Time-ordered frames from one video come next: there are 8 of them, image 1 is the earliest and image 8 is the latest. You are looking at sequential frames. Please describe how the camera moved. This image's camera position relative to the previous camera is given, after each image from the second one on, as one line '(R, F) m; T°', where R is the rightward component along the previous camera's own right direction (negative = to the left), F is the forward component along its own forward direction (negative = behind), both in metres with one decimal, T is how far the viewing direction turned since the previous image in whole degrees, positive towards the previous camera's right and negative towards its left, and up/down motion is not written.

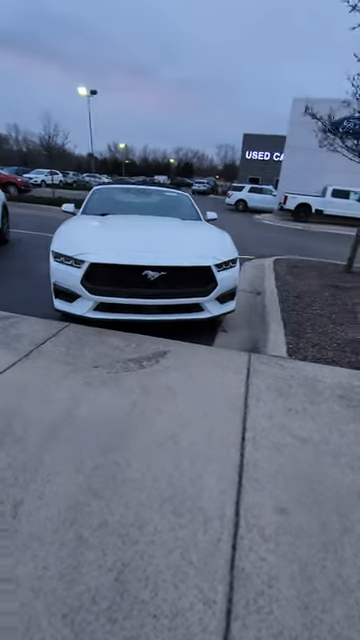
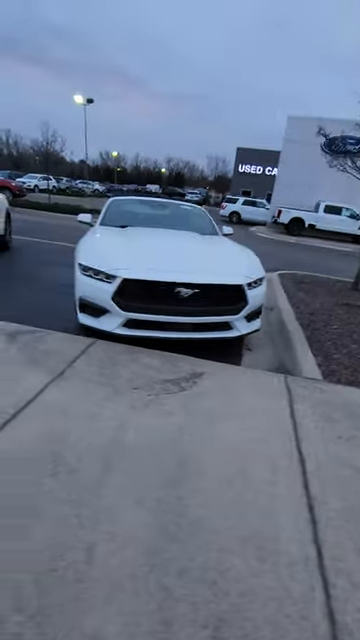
(-0.5, +0.1) m; +2°
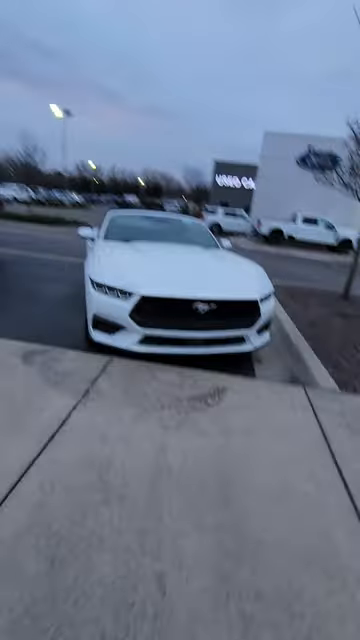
(-0.4, 0.0) m; +4°
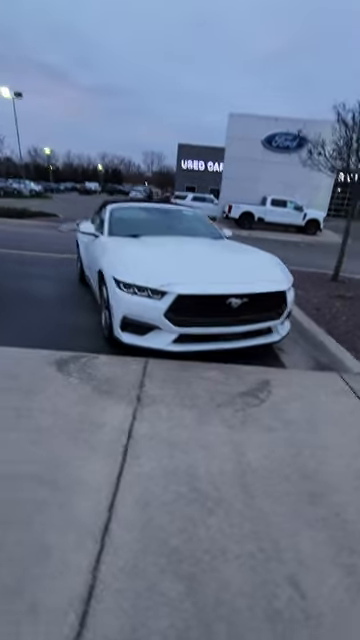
(-0.7, +0.1) m; +5°
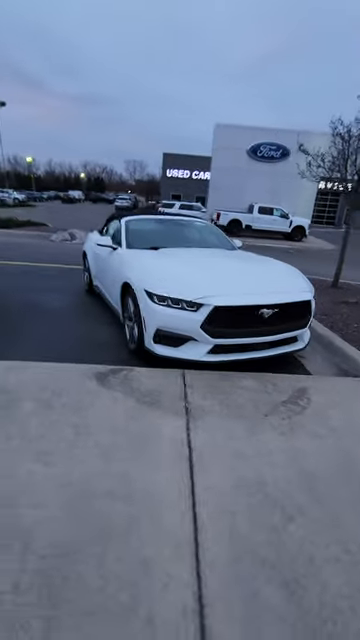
(-0.6, -0.1) m; +3°
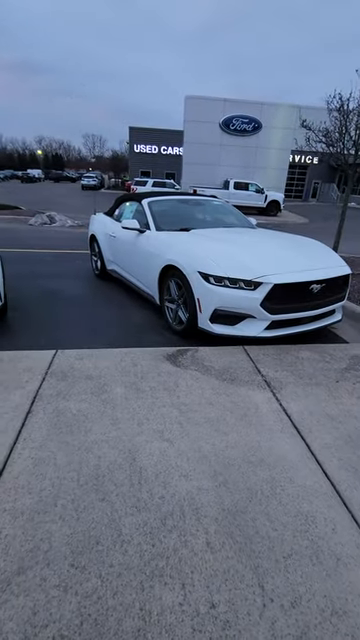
(-1.1, -0.1) m; +5°
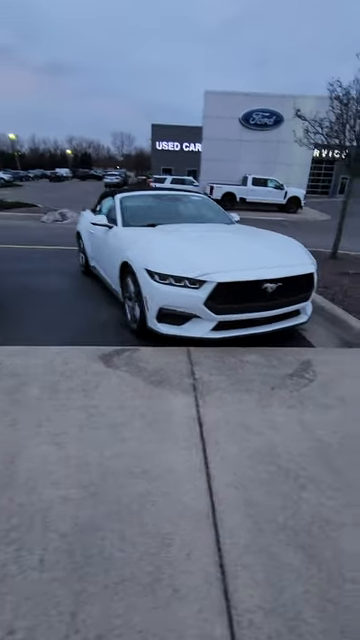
(+1.0, +0.2) m; -4°
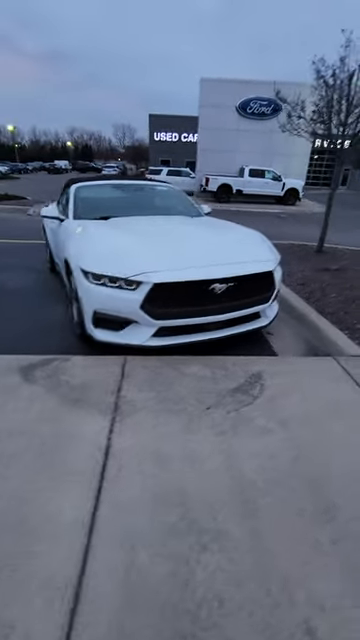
(+0.7, +0.5) m; 0°
